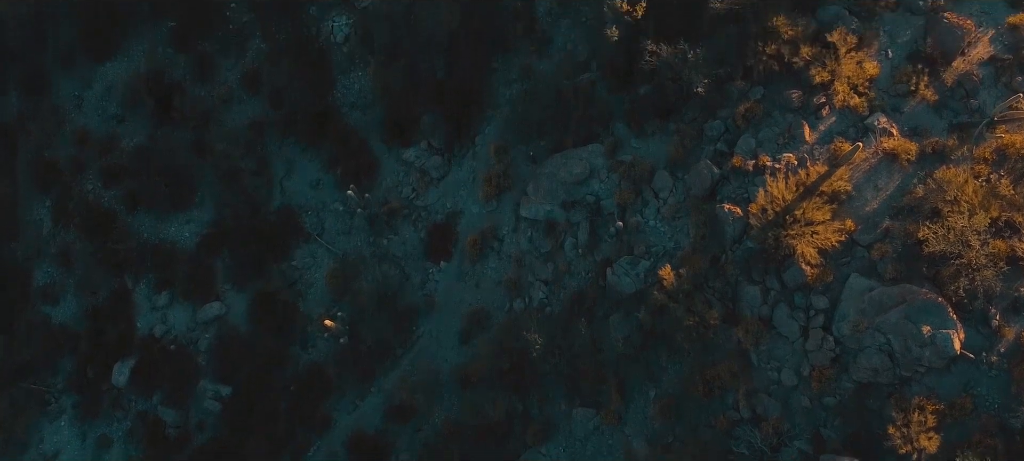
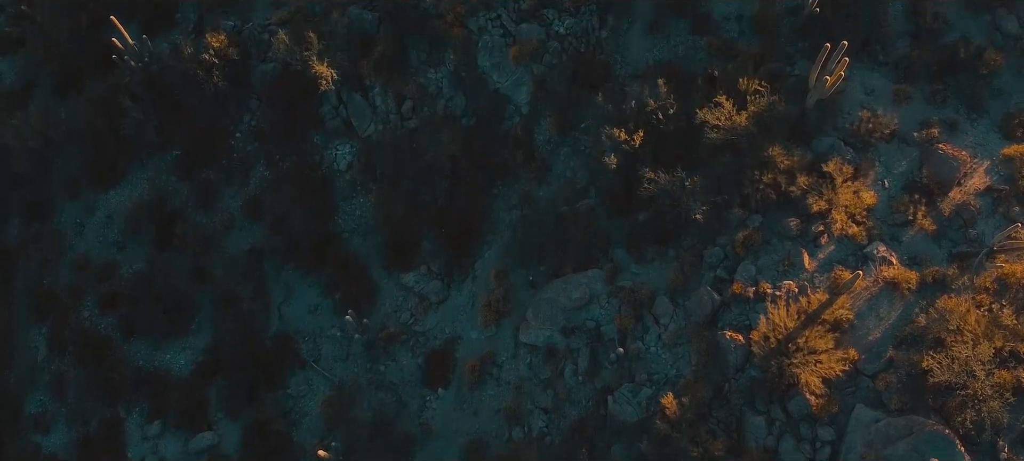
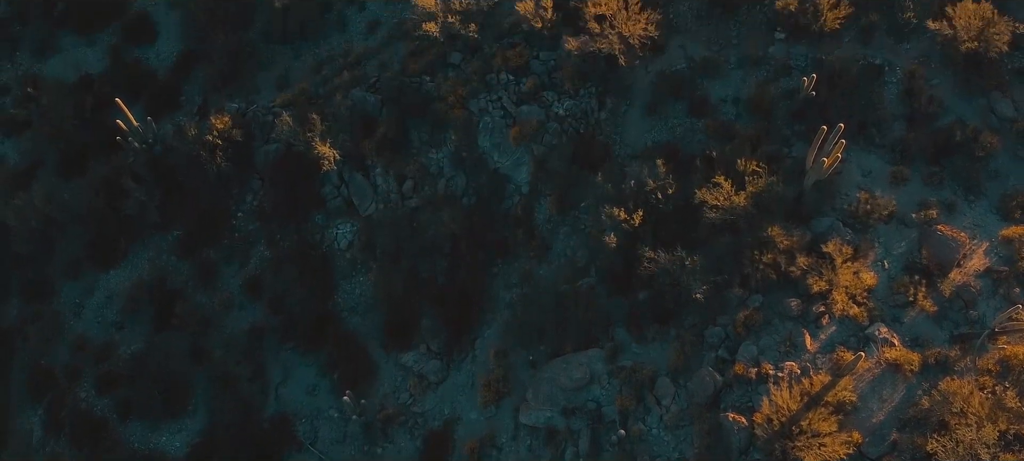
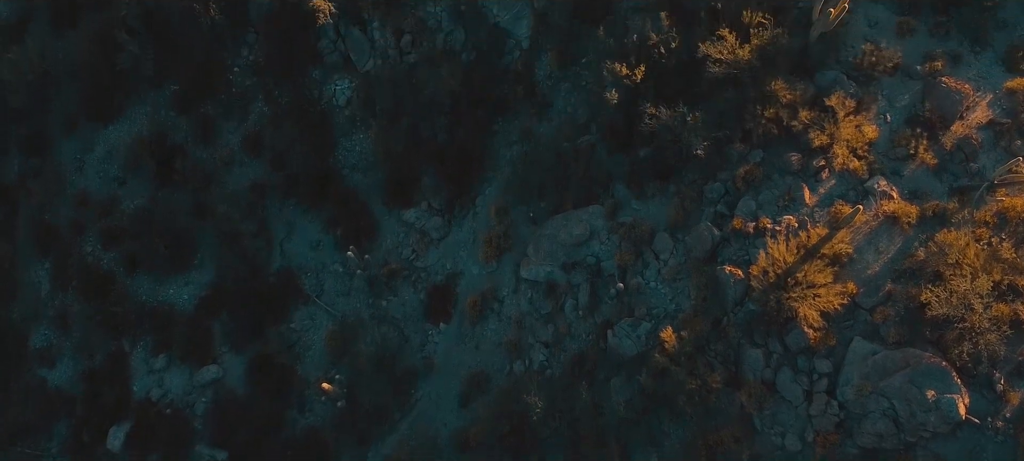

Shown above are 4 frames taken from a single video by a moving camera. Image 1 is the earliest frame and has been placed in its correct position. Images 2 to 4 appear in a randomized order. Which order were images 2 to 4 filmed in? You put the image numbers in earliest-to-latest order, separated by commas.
4, 2, 3
